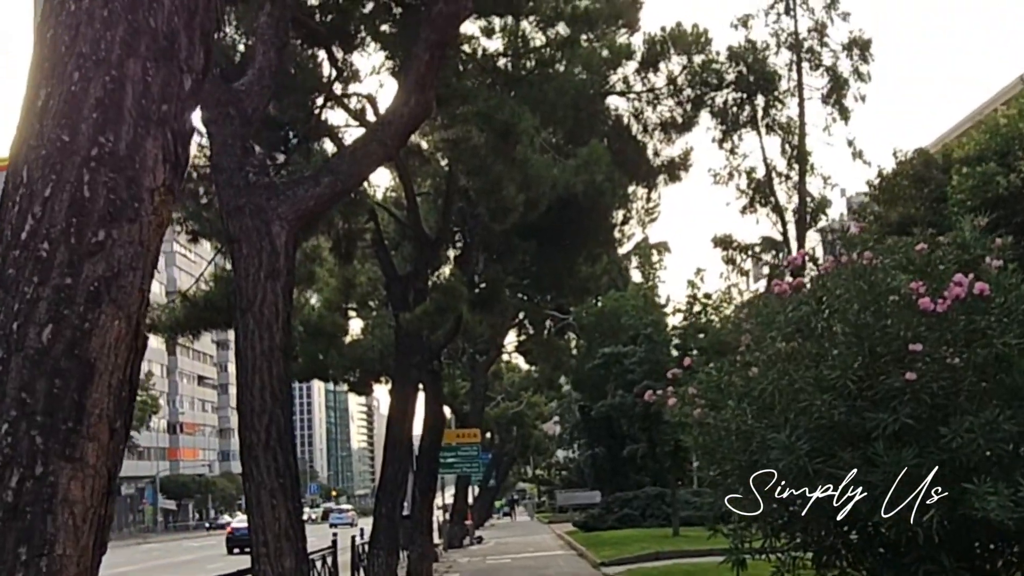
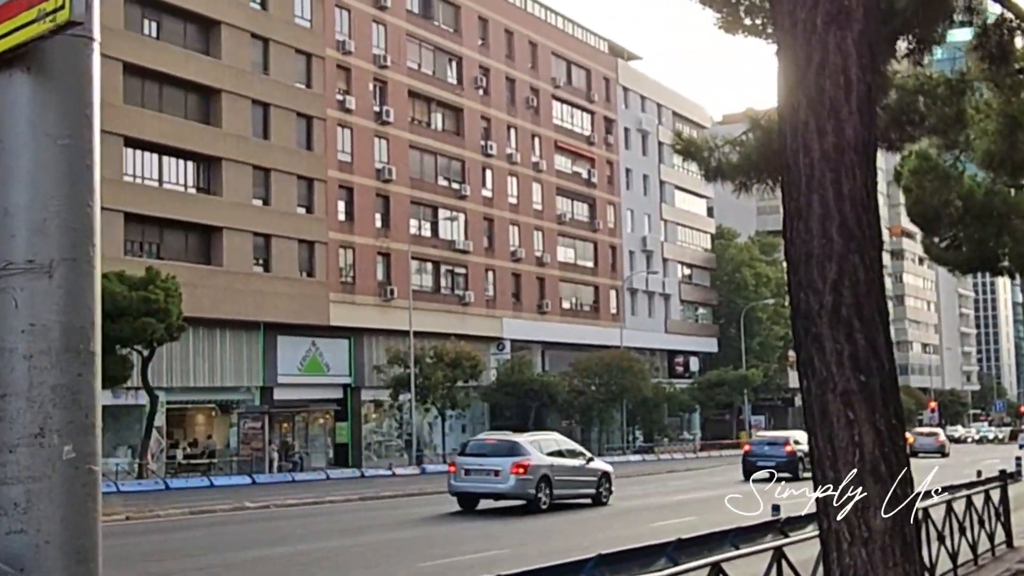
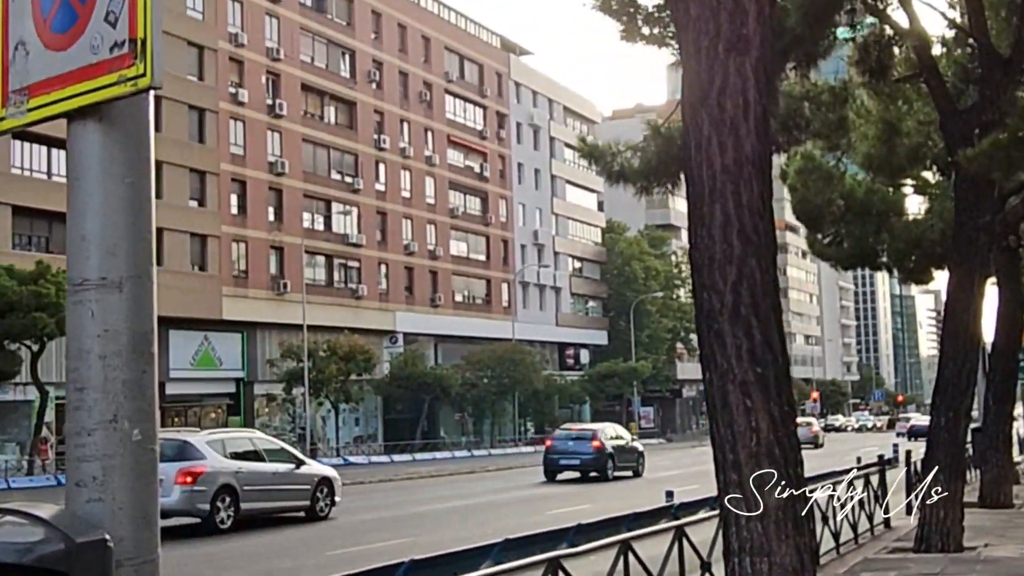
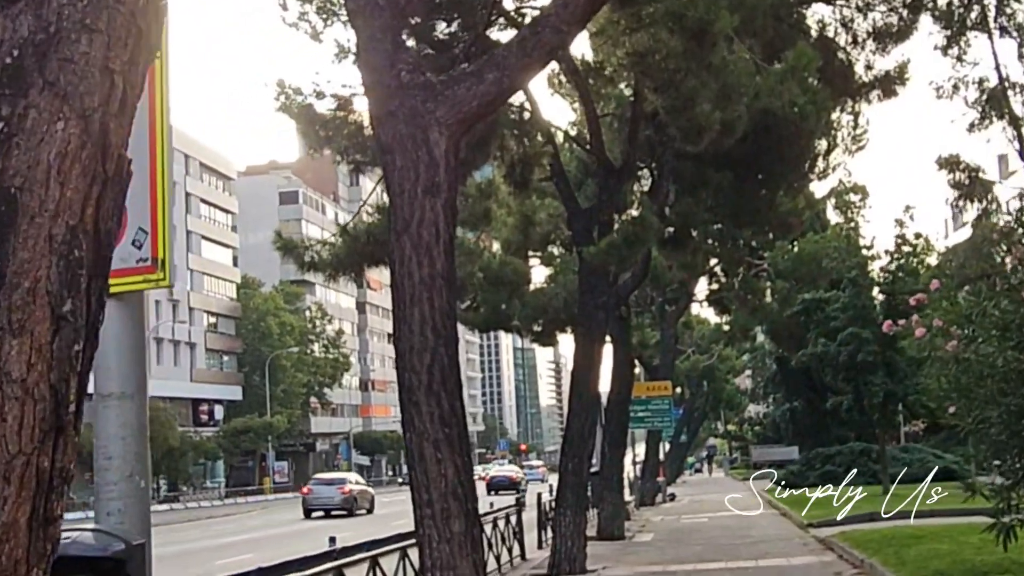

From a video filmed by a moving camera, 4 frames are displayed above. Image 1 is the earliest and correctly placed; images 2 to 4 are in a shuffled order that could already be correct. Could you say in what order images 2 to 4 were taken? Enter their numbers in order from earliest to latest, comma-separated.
4, 3, 2
